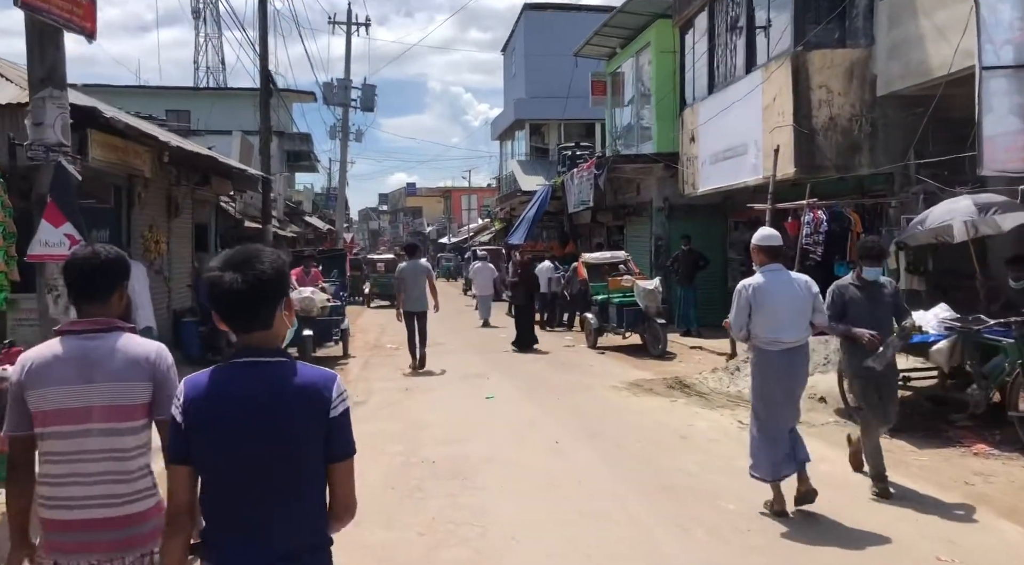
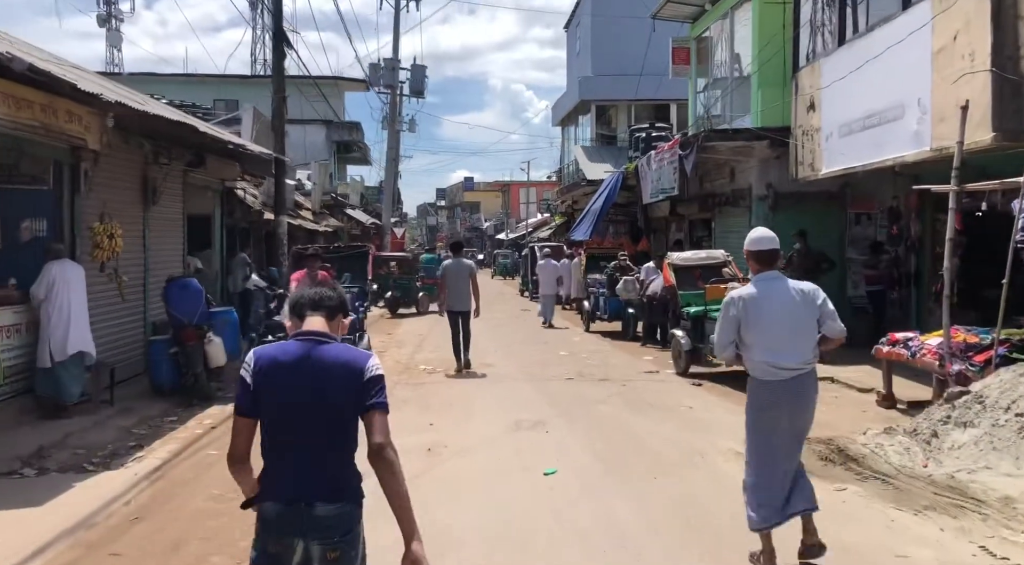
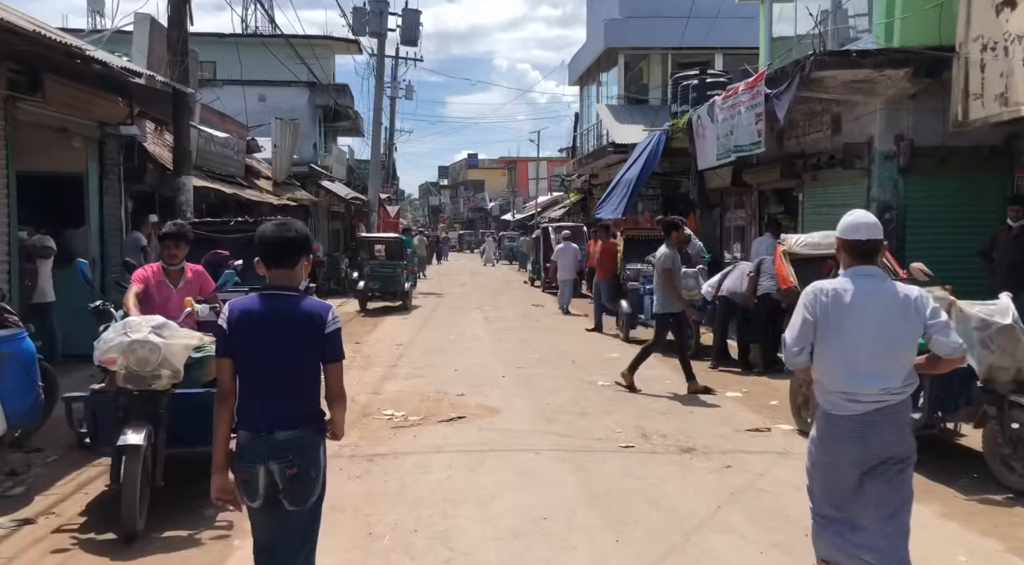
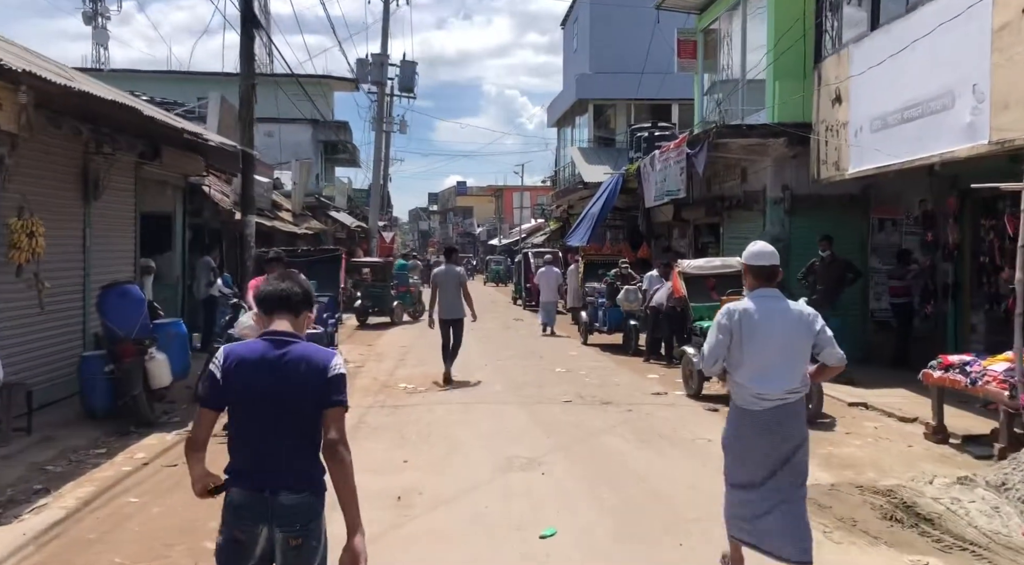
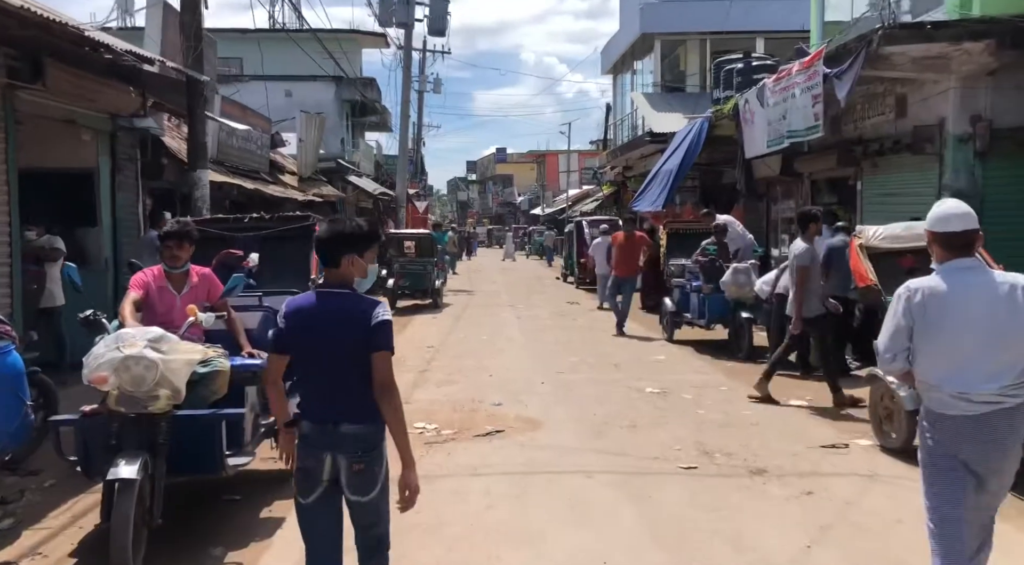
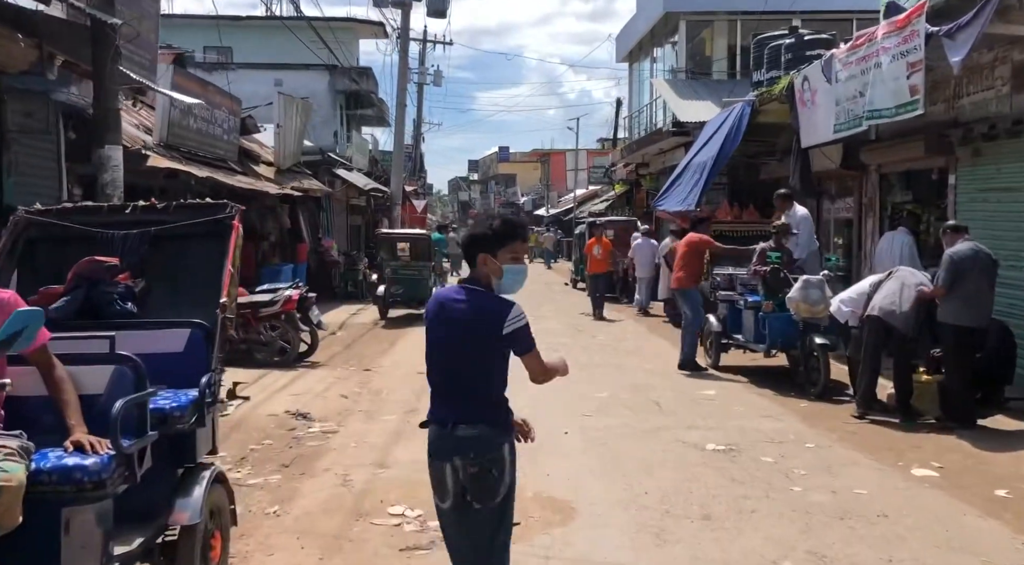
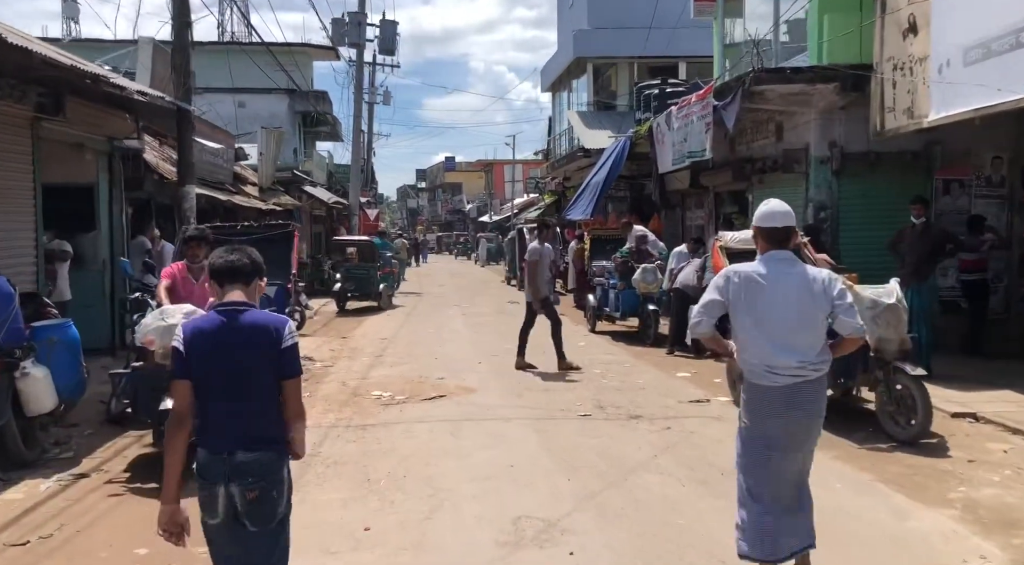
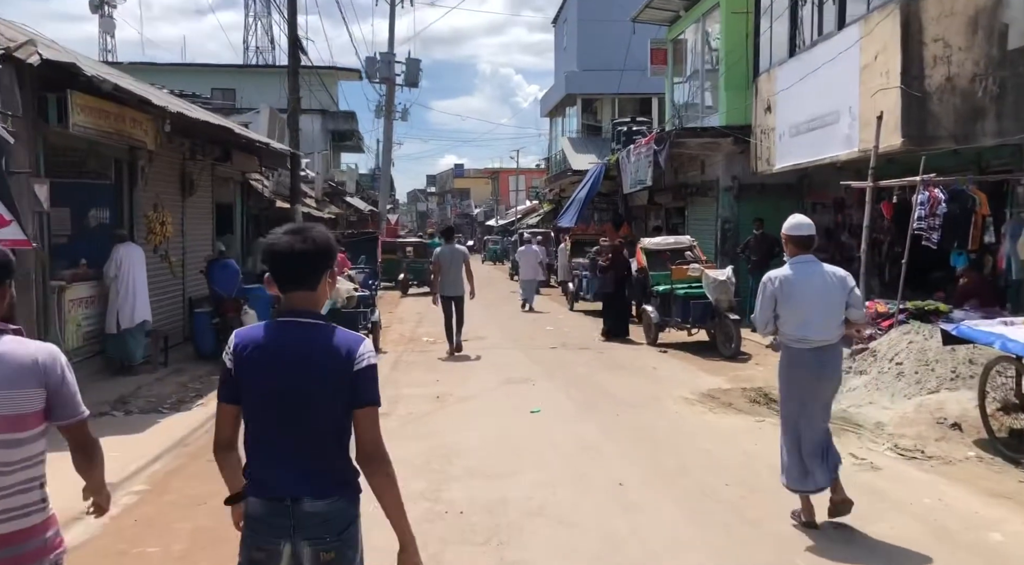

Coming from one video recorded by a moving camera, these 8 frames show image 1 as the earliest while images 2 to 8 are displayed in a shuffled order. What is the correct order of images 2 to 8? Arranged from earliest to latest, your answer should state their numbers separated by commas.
8, 2, 4, 7, 3, 5, 6
